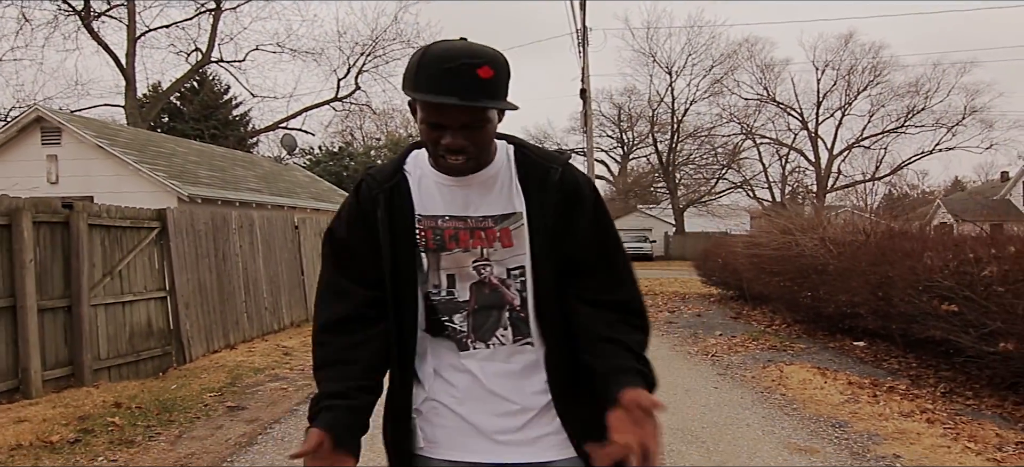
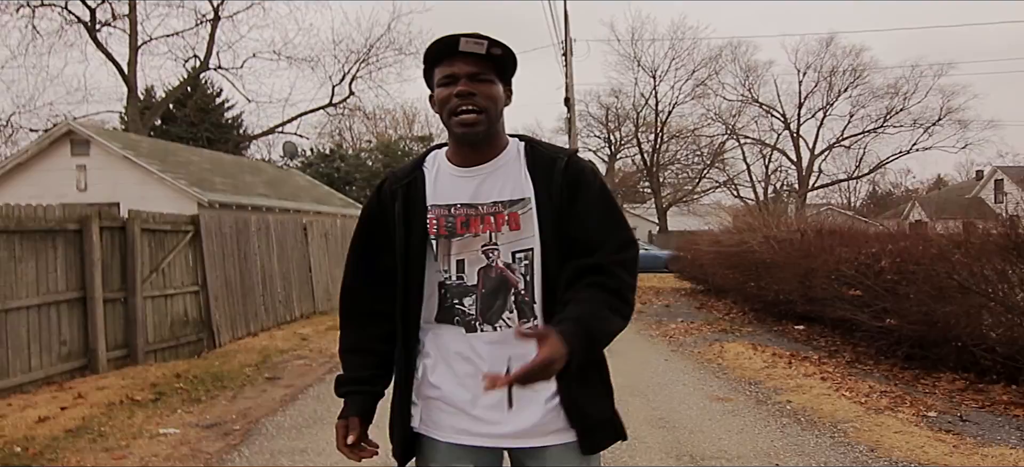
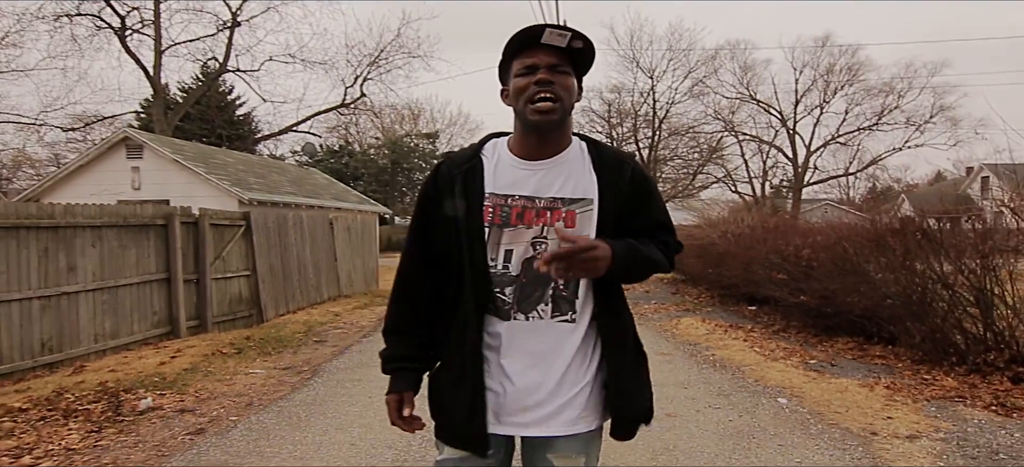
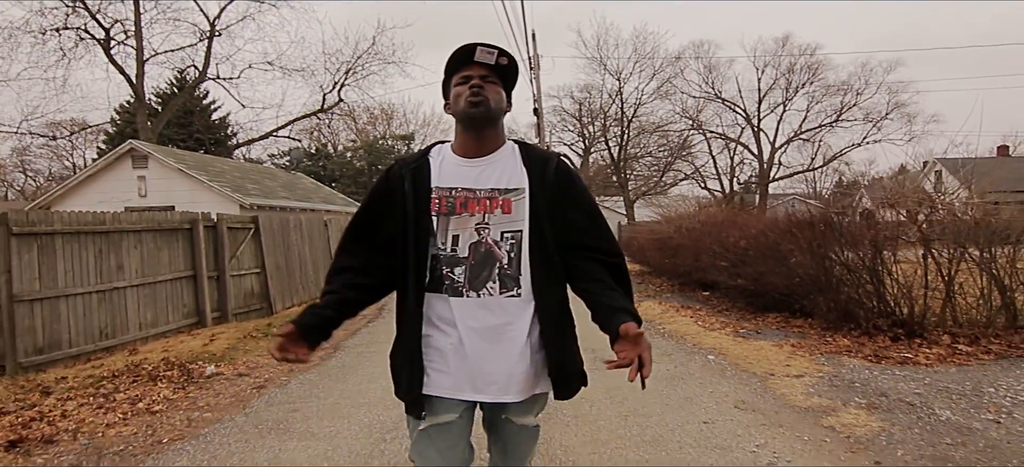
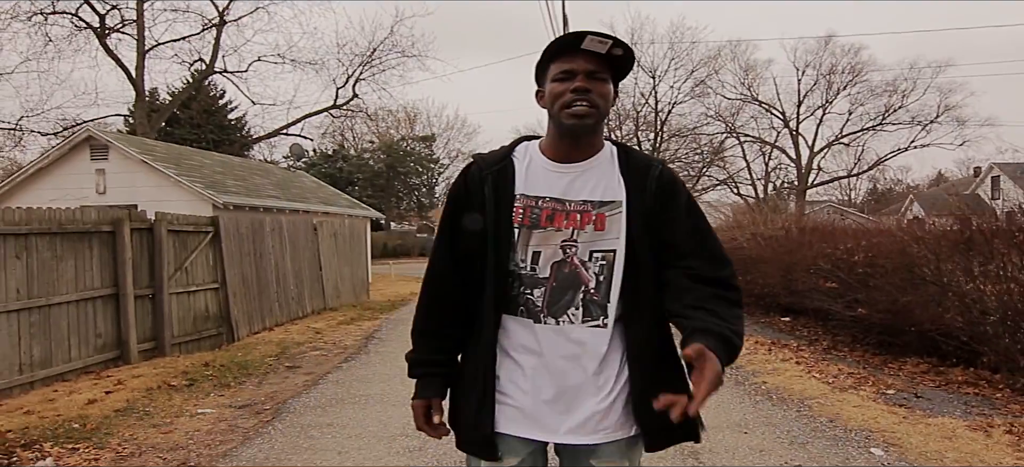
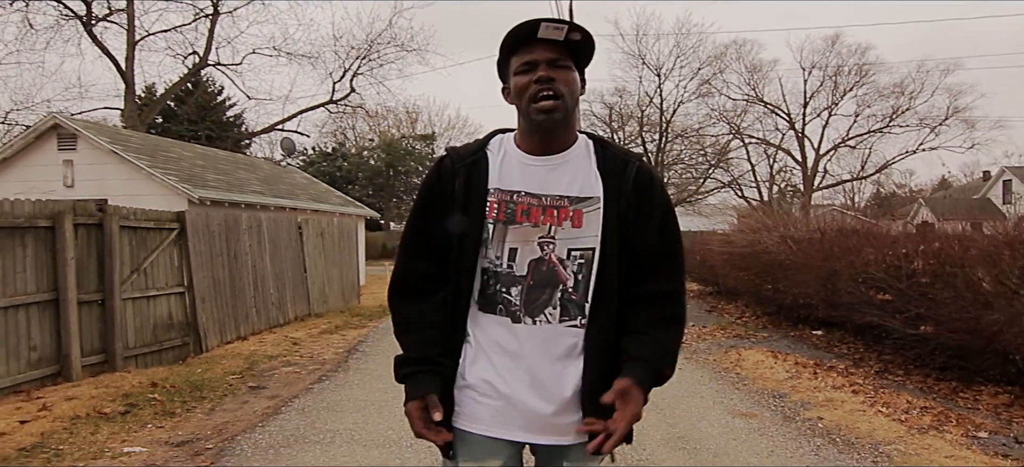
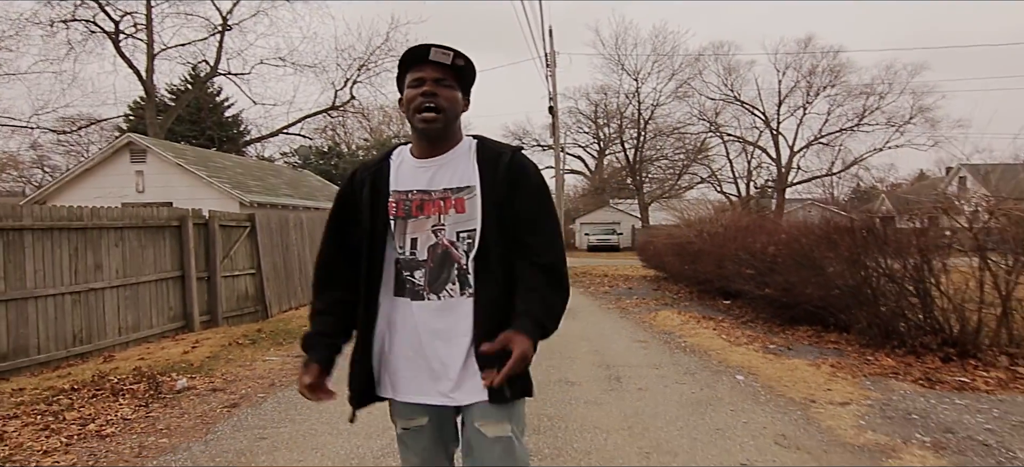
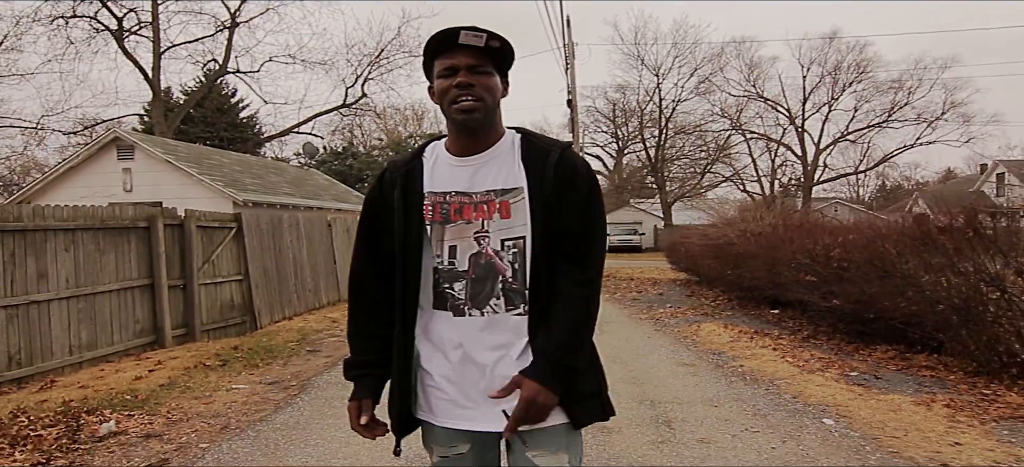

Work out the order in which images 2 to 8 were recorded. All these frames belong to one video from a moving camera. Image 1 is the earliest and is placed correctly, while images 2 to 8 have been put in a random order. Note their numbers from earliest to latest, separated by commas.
6, 2, 5, 8, 3, 7, 4
